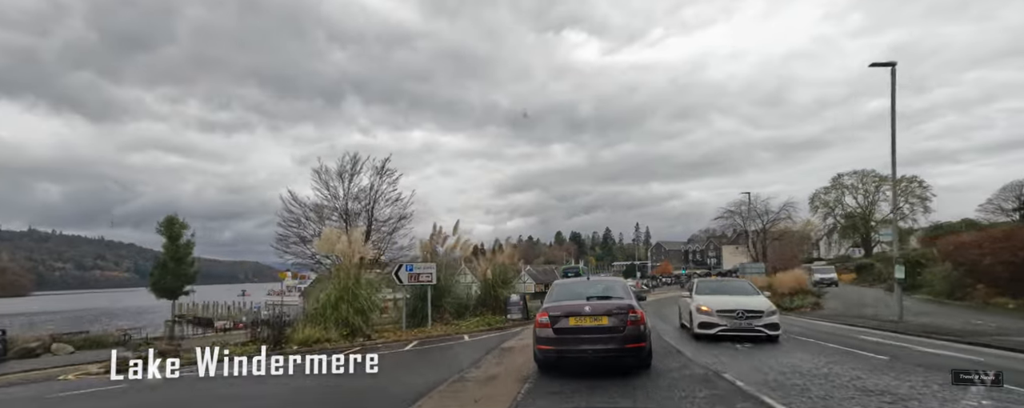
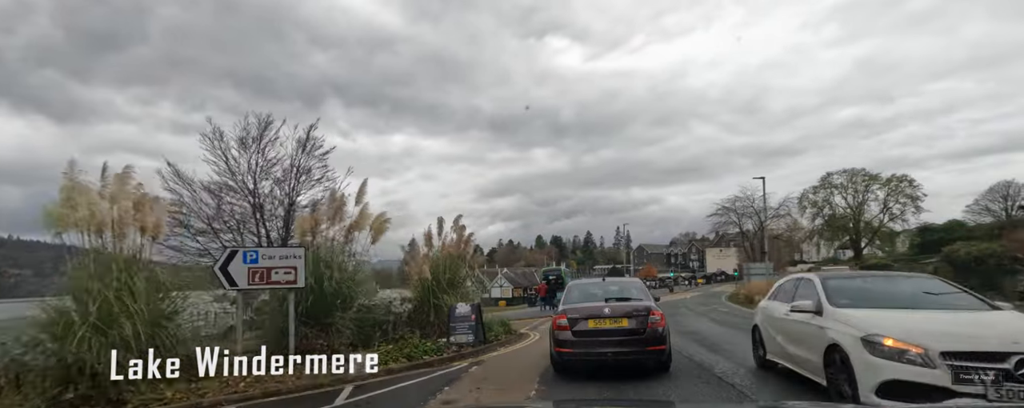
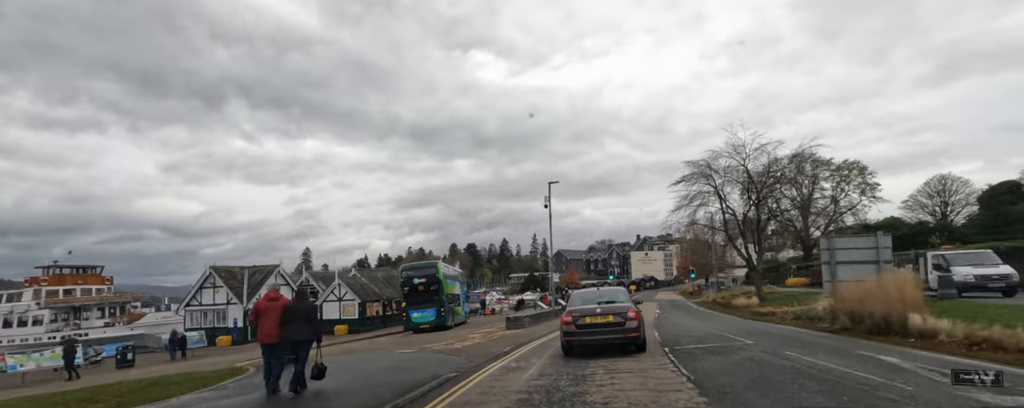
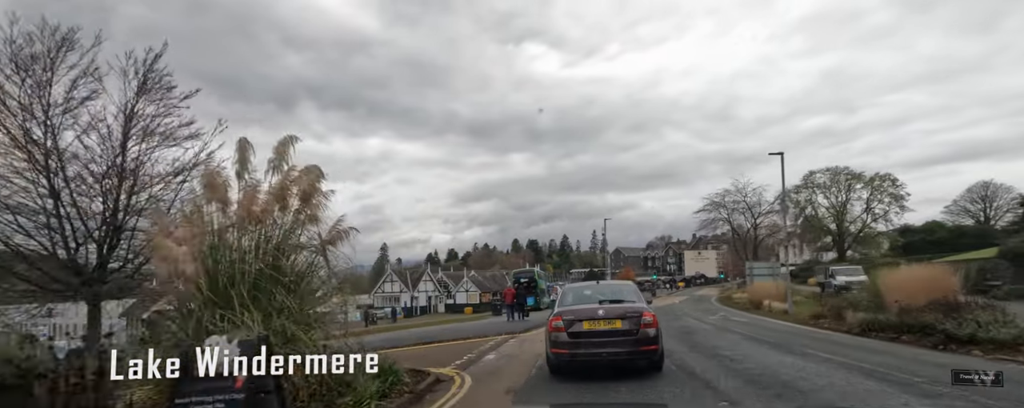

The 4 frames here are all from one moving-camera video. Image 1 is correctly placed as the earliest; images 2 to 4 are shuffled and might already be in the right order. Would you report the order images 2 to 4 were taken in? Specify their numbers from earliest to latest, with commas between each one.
2, 4, 3
